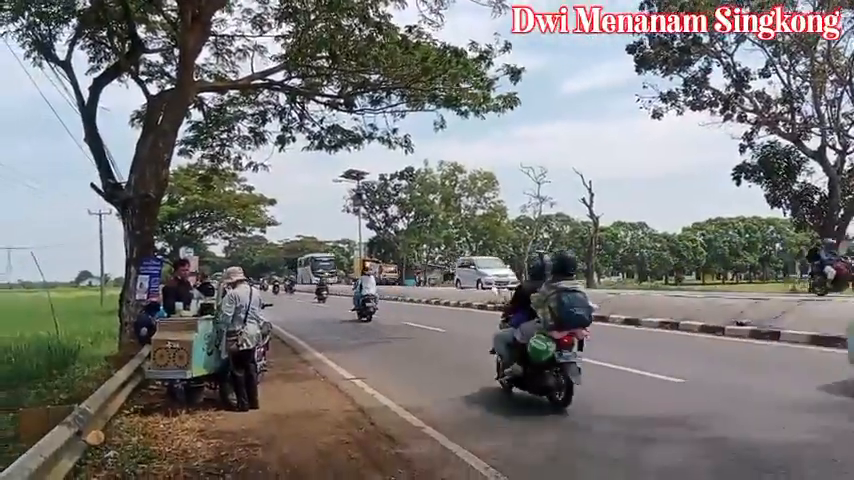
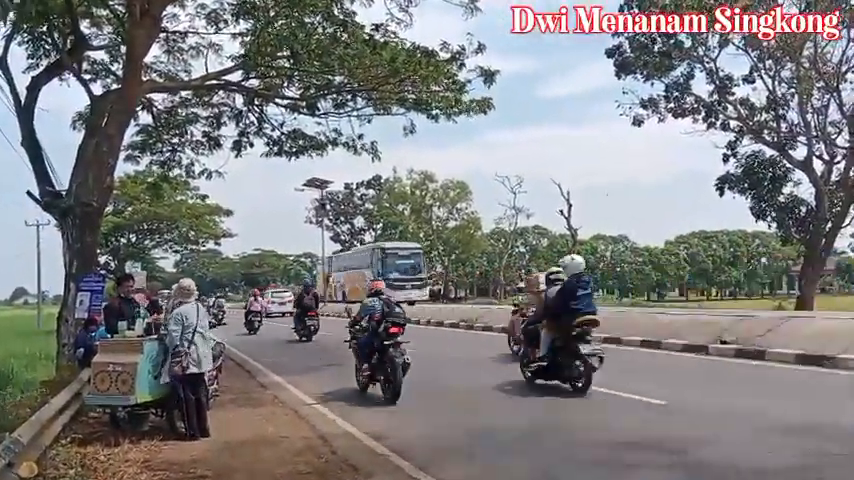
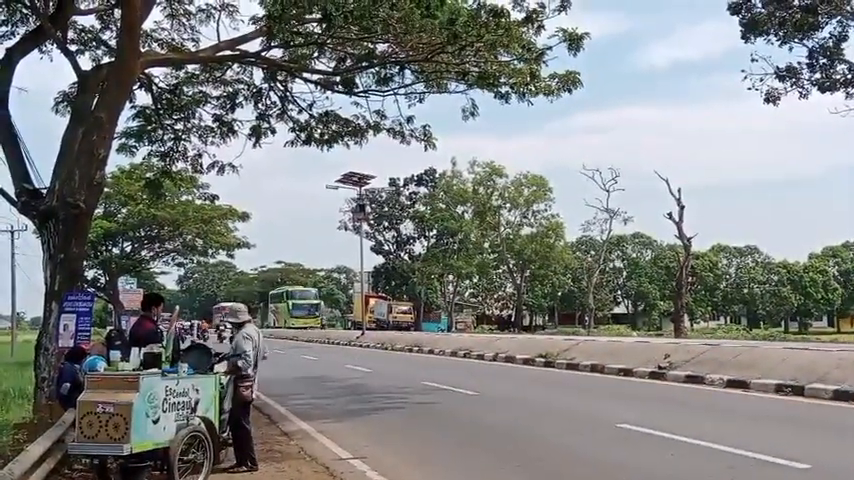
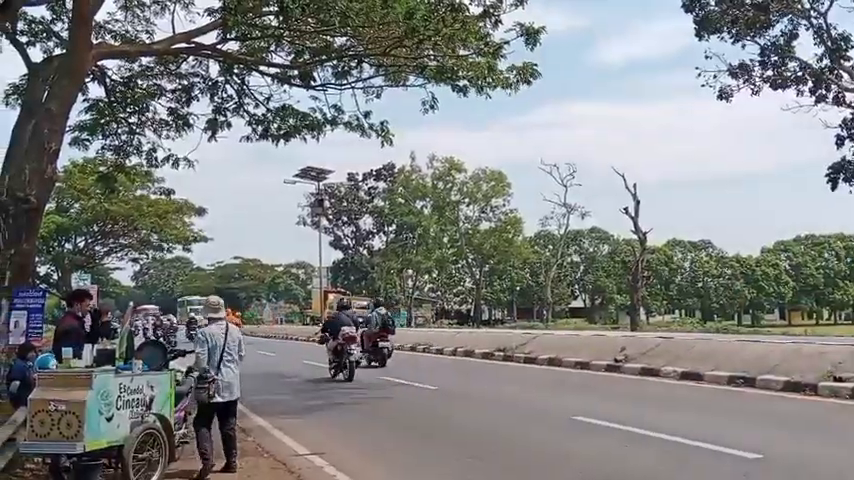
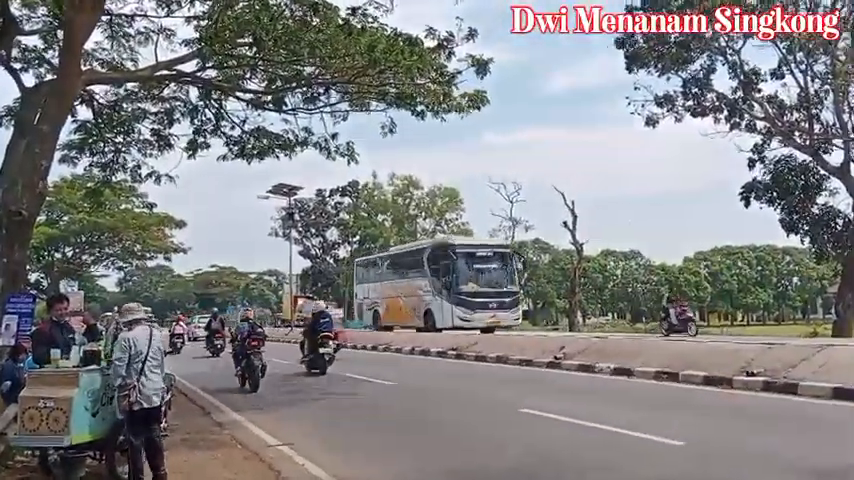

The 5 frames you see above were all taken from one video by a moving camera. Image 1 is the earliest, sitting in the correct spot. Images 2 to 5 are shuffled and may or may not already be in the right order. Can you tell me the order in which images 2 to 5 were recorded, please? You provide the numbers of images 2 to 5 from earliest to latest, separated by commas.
2, 5, 4, 3
